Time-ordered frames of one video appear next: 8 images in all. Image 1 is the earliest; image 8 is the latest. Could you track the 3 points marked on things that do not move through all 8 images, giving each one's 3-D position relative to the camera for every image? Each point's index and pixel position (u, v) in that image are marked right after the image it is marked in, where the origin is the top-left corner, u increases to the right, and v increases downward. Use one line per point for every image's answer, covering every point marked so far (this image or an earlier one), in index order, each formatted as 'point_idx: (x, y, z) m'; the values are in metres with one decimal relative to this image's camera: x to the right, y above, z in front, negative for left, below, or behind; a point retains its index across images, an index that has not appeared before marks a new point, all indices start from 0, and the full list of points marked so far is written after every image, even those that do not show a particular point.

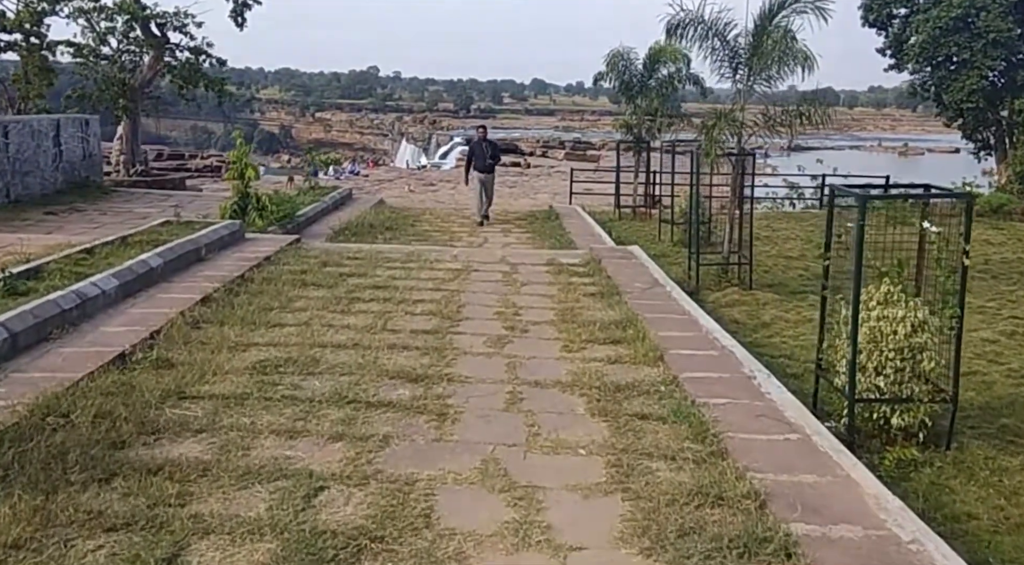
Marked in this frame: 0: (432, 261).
0: (-0.6, +0.2, +7.7) m
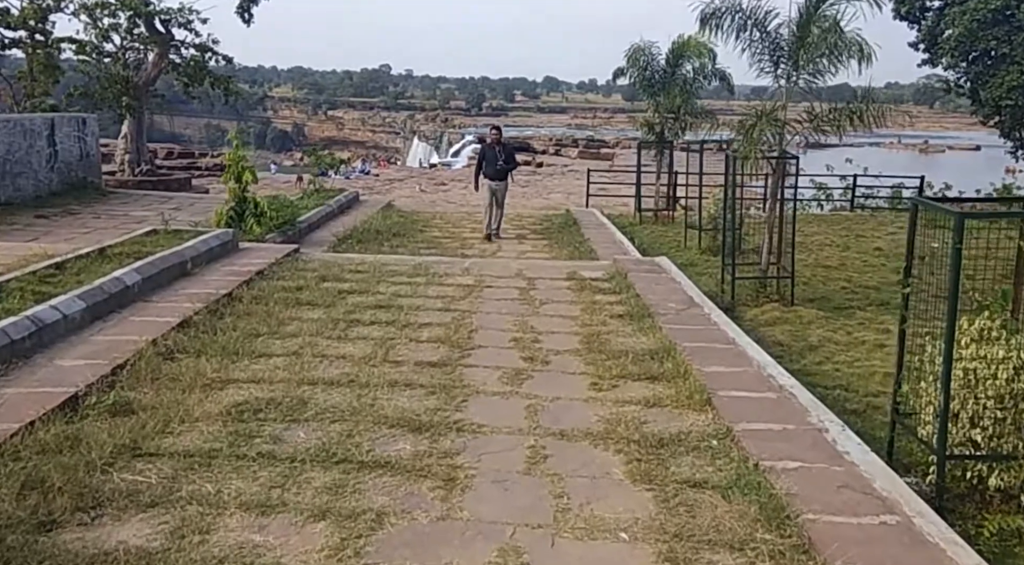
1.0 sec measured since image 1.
0: (-0.5, +0.1, +7.0) m
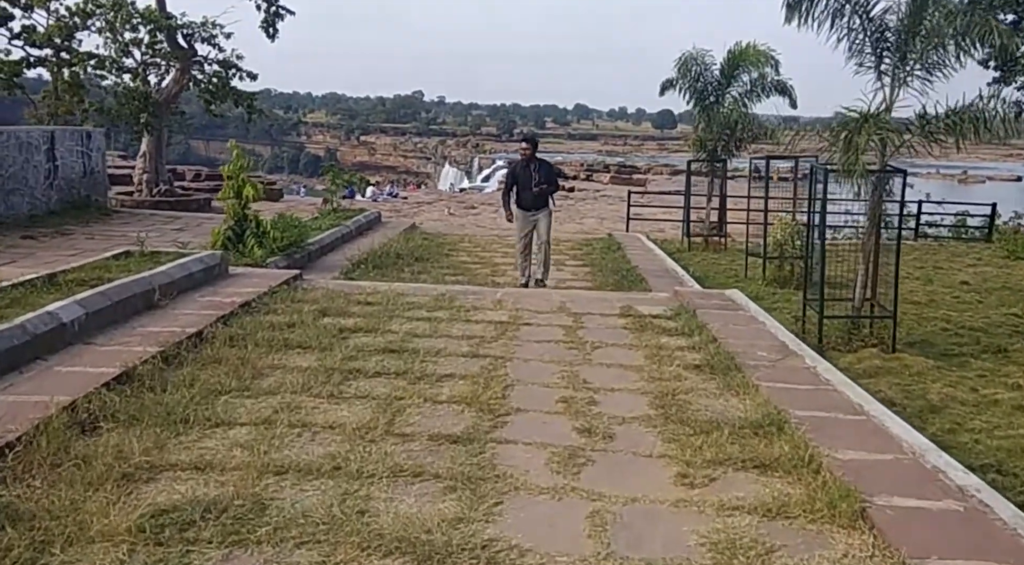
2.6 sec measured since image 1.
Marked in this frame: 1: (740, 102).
0: (-0.3, -0.2, +5.8) m
1: (+2.6, +2.1, +11.6) m
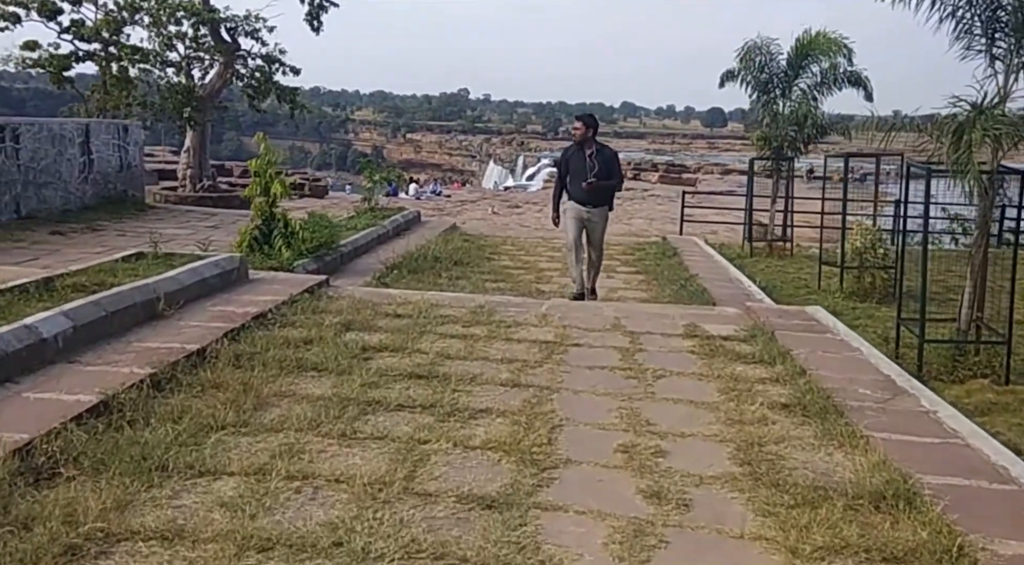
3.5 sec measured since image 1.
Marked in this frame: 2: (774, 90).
0: (0.0, -0.2, +5.1) m
1: (+3.1, +2.0, +10.8) m
2: (+2.8, +2.1, +10.9) m
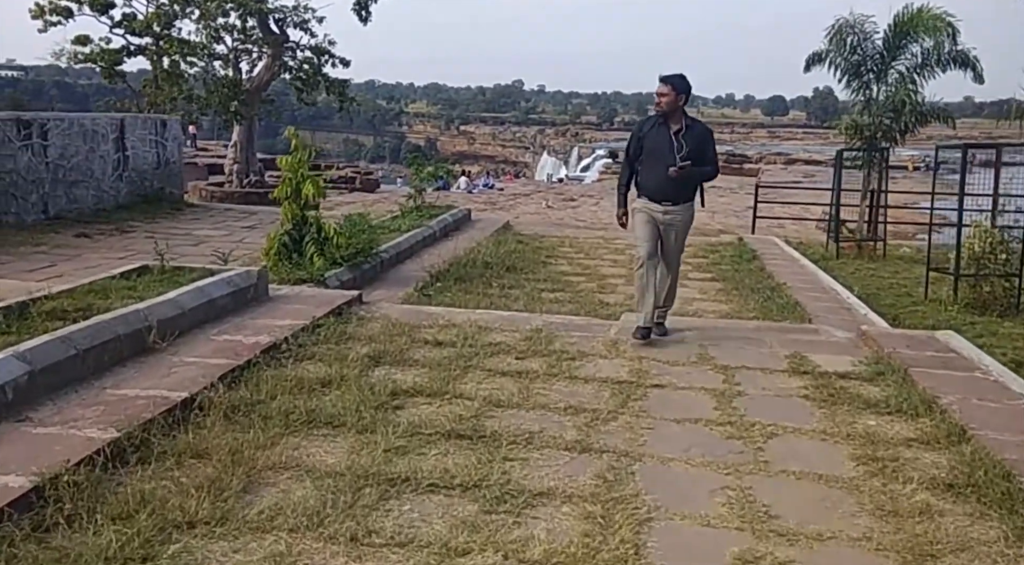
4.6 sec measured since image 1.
0: (+0.3, -0.3, +4.2) m
1: (+3.7, +2.0, +9.7) m
2: (+3.3, +2.1, +9.9) m
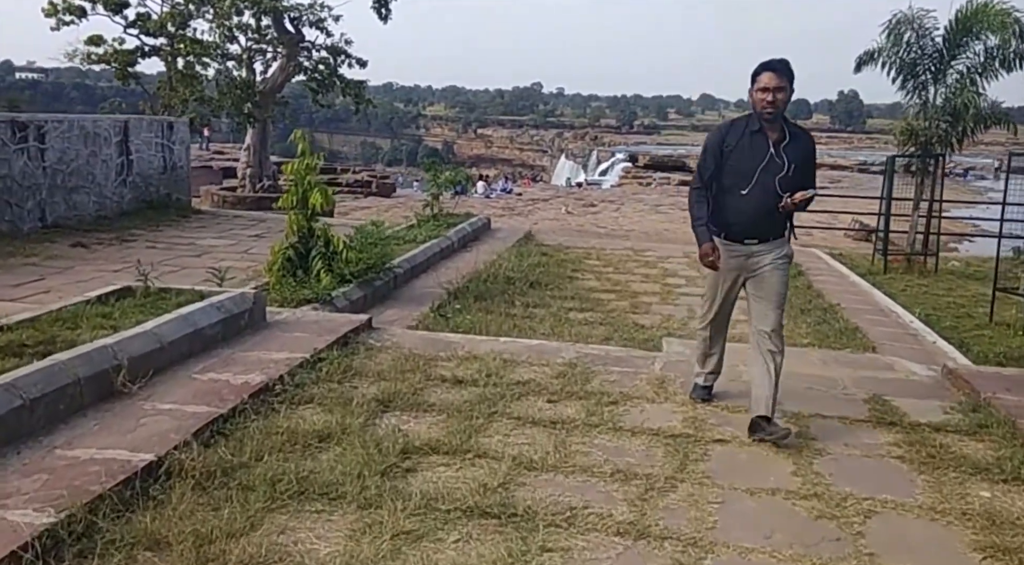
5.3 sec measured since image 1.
0: (+0.4, -0.4, +3.6) m
1: (+3.9, +1.9, +9.1) m
2: (+3.6, +1.9, +9.2) m
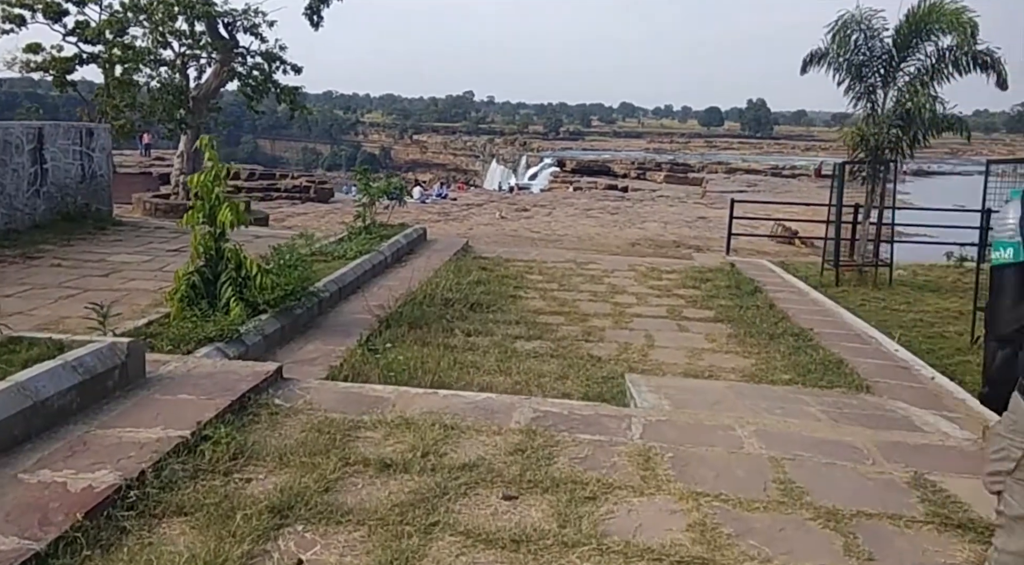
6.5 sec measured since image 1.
0: (+0.2, -0.6, +2.7) m
1: (+3.4, +1.7, +8.4) m
2: (+3.0, +1.8, +8.5) m
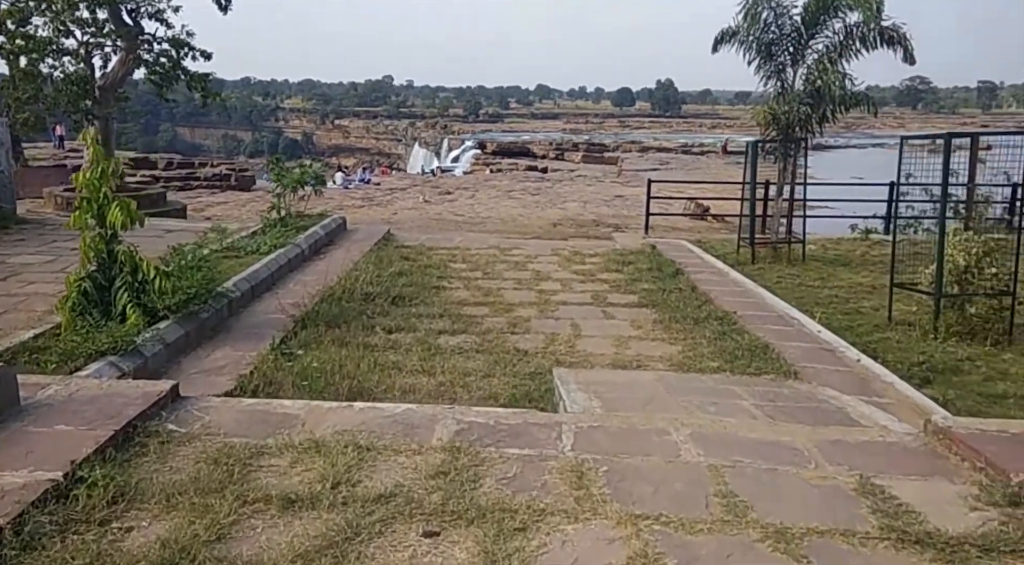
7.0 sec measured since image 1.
0: (0.0, -0.6, +2.5) m
1: (+2.7, +1.9, +8.3) m
2: (+2.4, +2.0, +8.4) m
